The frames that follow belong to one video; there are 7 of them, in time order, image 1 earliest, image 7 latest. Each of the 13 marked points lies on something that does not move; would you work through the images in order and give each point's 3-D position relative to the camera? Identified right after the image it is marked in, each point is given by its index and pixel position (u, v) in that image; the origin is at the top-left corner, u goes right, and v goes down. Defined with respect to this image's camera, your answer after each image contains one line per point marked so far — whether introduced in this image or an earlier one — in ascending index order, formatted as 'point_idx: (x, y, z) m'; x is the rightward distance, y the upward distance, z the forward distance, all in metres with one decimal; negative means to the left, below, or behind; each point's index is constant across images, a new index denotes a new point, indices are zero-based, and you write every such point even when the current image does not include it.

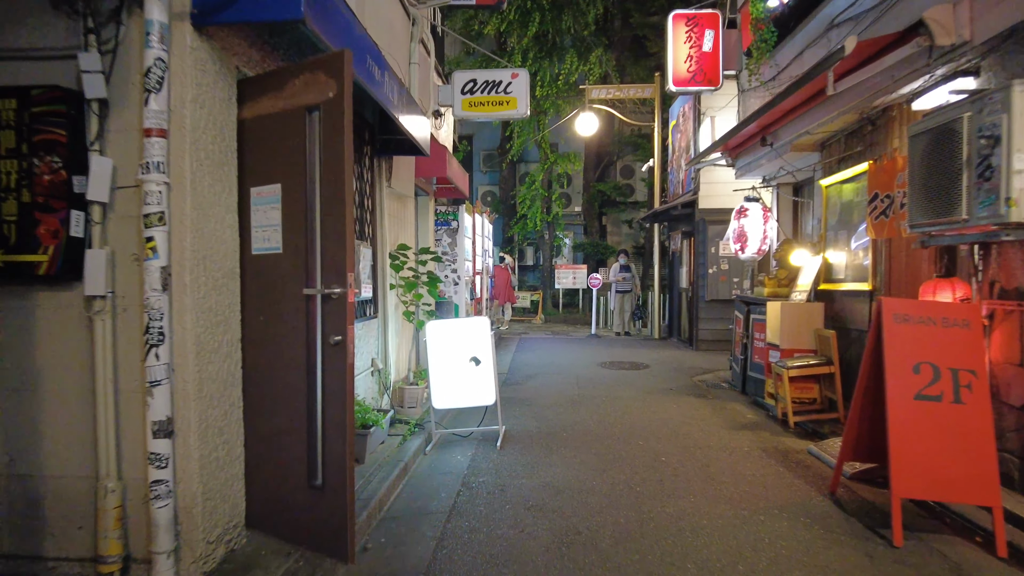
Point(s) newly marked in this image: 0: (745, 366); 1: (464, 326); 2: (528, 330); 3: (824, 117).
0: (+2.6, -0.9, +7.7) m
1: (-0.4, -0.3, +5.1) m
2: (+0.4, -1.0, +15.4) m
3: (+2.6, +1.4, +5.7) m
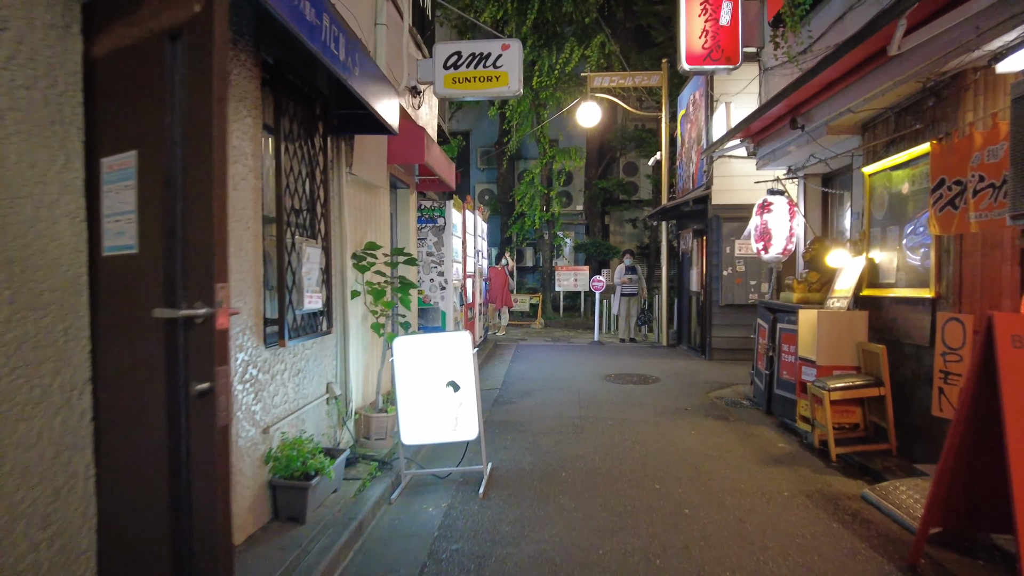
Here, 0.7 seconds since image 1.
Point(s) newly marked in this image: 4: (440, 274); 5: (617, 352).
0: (+2.6, -0.9, +6.7) m
1: (-0.5, -0.4, +4.2) m
2: (+0.3, -1.0, +14.5) m
3: (+2.5, +1.4, +4.8) m
4: (-0.8, +0.2, +7.8) m
5: (+1.8, -1.1, +11.2) m
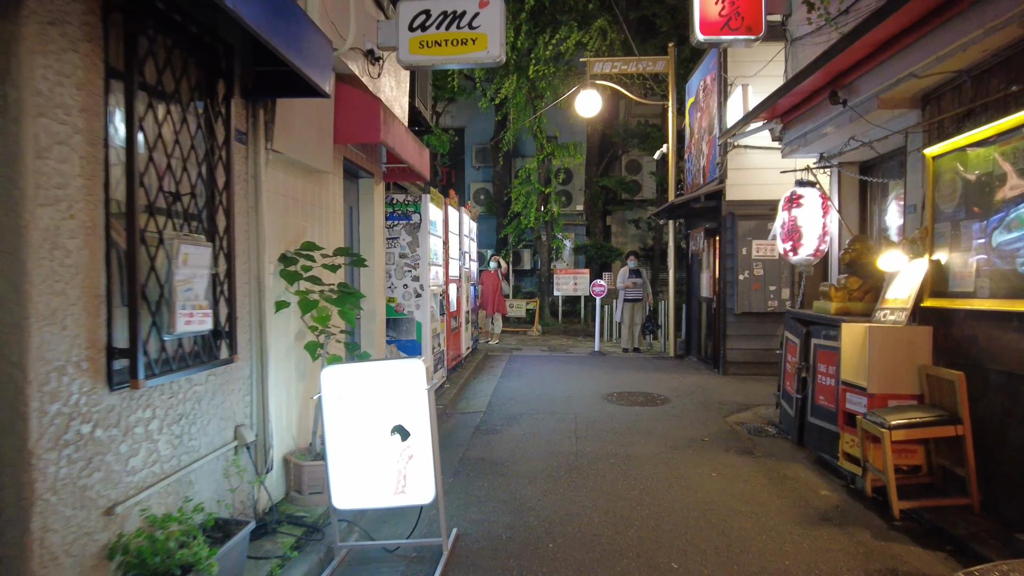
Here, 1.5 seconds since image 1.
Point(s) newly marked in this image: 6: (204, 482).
0: (+2.4, -1.0, +5.6) m
1: (-0.6, -0.4, +3.1) m
2: (+0.2, -1.1, +13.4) m
3: (+2.4, +1.3, +3.7) m
4: (-1.0, +0.1, +6.8) m
5: (+1.6, -1.2, +10.1) m
6: (-1.3, -0.8, +2.9) m
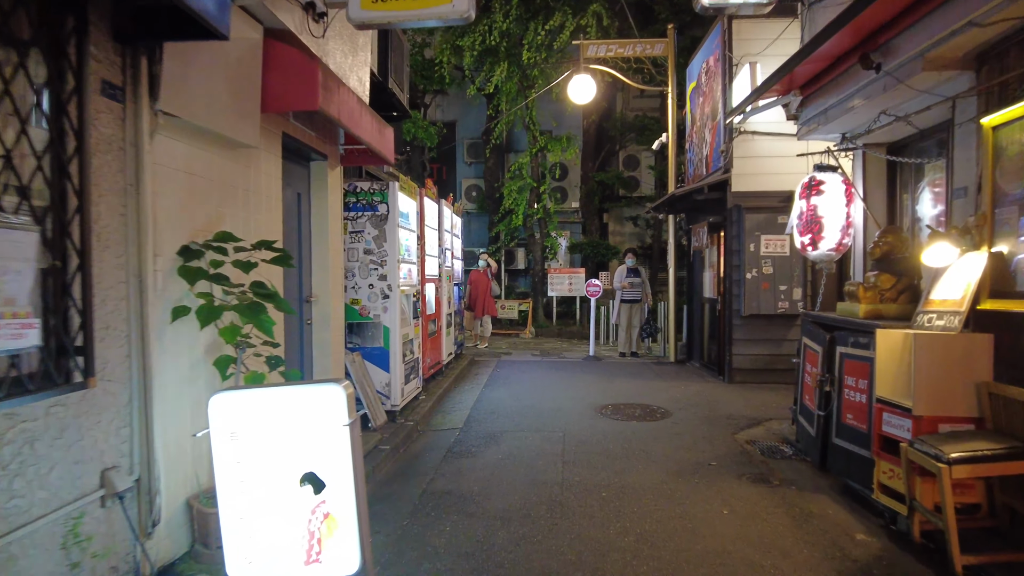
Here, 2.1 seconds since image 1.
0: (+2.2, -1.0, +4.8) m
1: (-0.8, -0.4, +2.3) m
2: (0.0, -1.1, +12.6) m
3: (+2.2, +1.3, +2.9) m
4: (-1.2, +0.1, +6.0) m
5: (+1.5, -1.2, +9.3) m
6: (-1.5, -0.8, +2.1) m
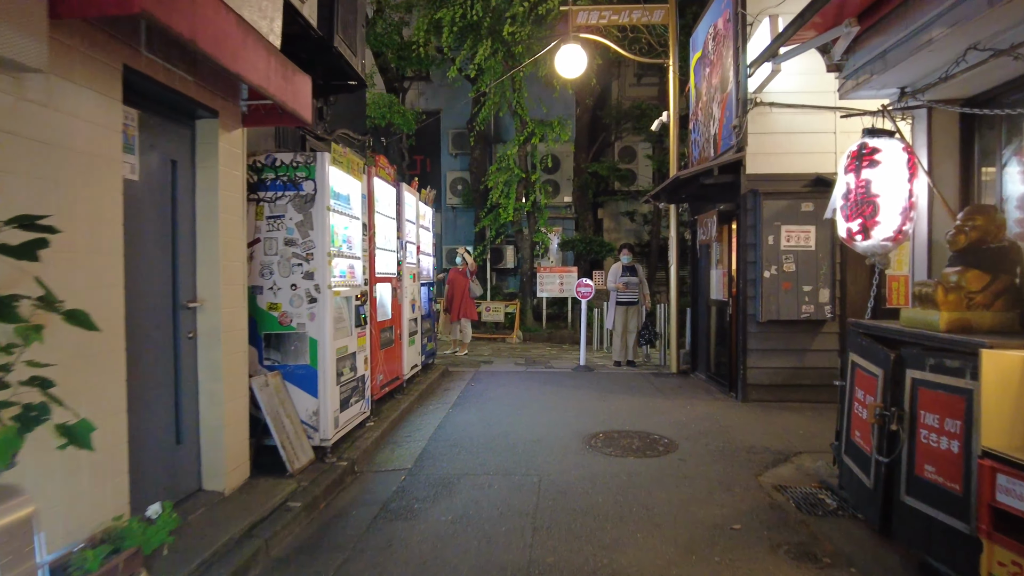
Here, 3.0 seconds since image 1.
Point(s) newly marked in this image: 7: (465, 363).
0: (+2.0, -1.0, +3.6) m
1: (-1.0, -0.4, +1.1) m
2: (-0.3, -1.1, +11.3) m
3: (+2.0, +1.3, +1.6) m
4: (-1.4, +0.1, +4.7) m
5: (+1.2, -1.2, +8.1) m
6: (-1.7, -0.8, +0.8) m
7: (-0.7, -1.1, +10.1) m
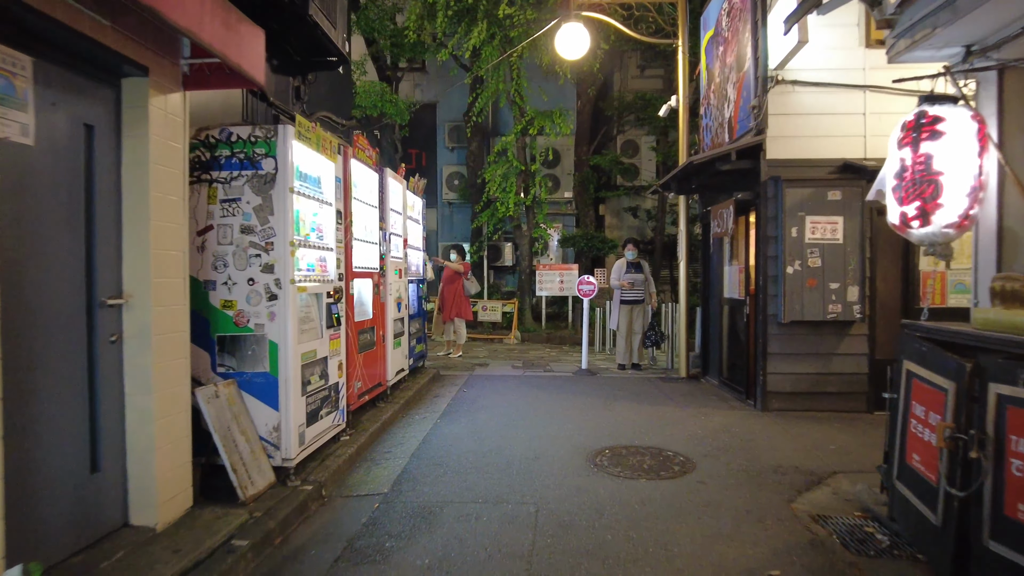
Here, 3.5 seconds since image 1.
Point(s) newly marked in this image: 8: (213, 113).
0: (+2.0, -1.0, +2.9) m
1: (-1.1, -0.4, +0.4) m
2: (-0.3, -1.1, +10.7) m
3: (+1.9, +1.4, +1.0) m
4: (-1.5, +0.1, +4.0) m
5: (+1.1, -1.1, +7.4) m
6: (-1.8, -0.8, +0.1) m
7: (-0.7, -1.1, +9.4) m
8: (-2.1, +1.2, +4.8) m
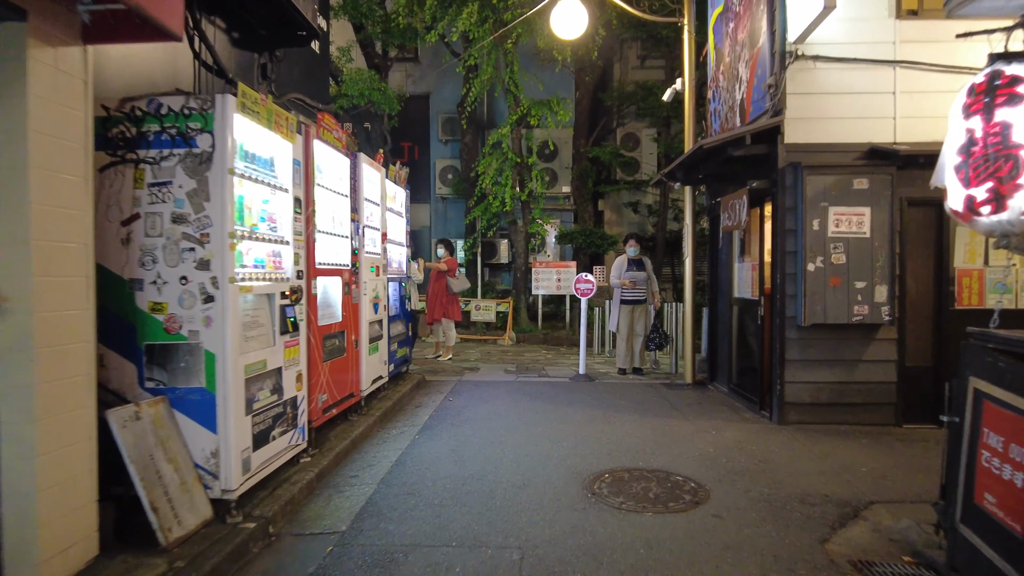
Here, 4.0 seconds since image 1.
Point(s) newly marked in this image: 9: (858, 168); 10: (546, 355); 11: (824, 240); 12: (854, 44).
0: (+1.9, -1.0, +2.3) m
1: (-1.1, -0.4, -0.2) m
2: (-0.4, -1.1, +10.0) m
3: (+1.8, +1.3, +0.3) m
4: (-1.6, +0.1, +3.4) m
5: (+1.0, -1.1, +6.8) m
6: (-1.9, -0.8, -0.5) m
7: (-0.8, -1.1, +8.8) m
8: (-2.2, +1.3, +4.1) m
9: (+2.8, +1.0, +5.4) m
10: (+0.5, -1.1, +11.0) m
11: (+2.5, +0.4, +5.4) m
12: (+2.8, +2.0, +5.6) m
